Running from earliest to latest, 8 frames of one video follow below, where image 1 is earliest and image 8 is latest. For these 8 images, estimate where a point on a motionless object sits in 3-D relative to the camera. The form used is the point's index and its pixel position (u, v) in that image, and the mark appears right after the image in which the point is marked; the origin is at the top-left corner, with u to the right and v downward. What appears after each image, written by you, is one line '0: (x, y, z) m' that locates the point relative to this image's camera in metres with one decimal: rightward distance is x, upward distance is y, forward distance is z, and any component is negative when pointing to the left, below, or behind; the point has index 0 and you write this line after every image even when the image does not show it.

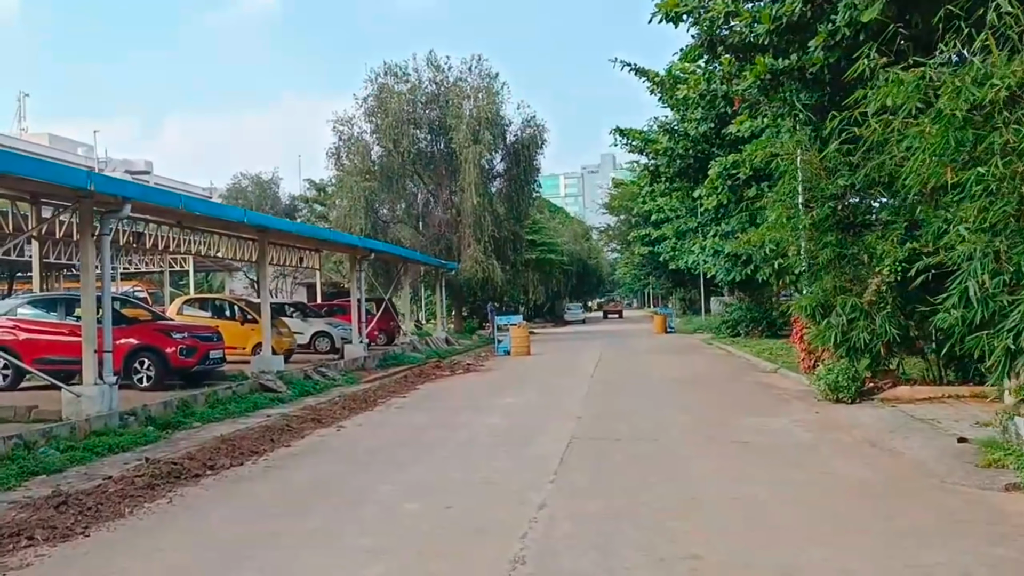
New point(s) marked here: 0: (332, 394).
0: (-3.3, -1.9, +16.8) m
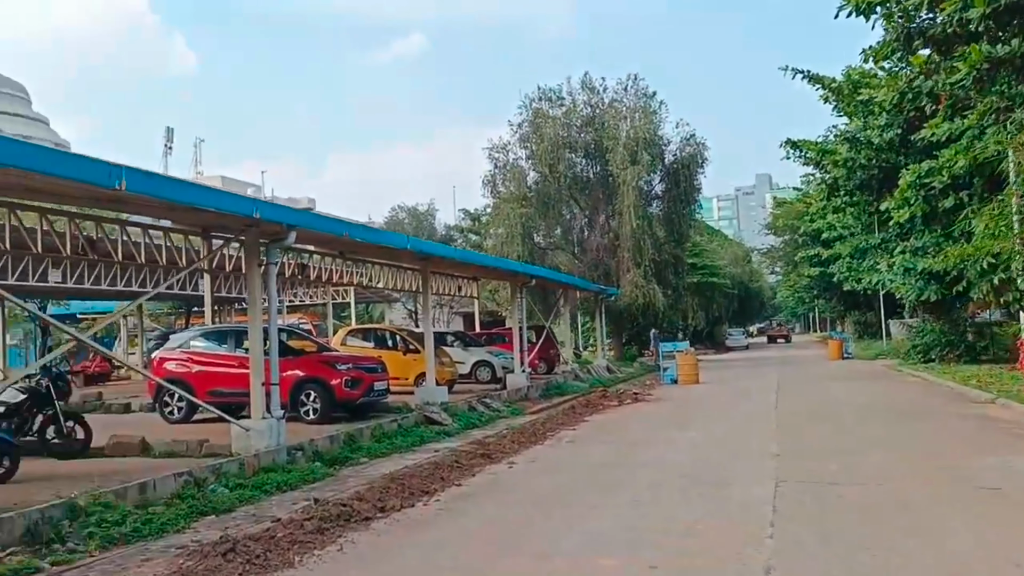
0: (-0.2, -2.4, +16.1) m
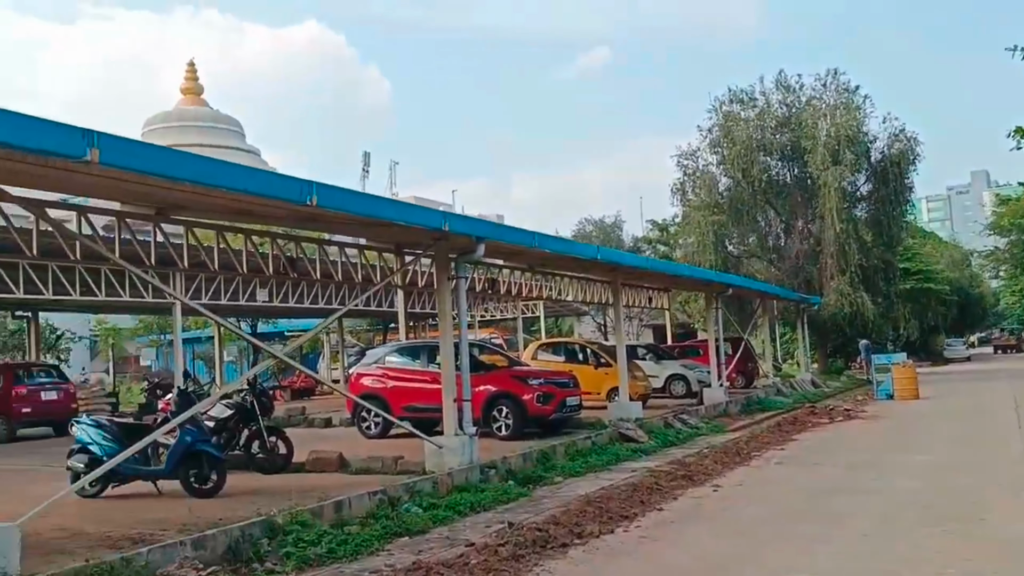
0: (+3.1, -2.6, +15.2) m
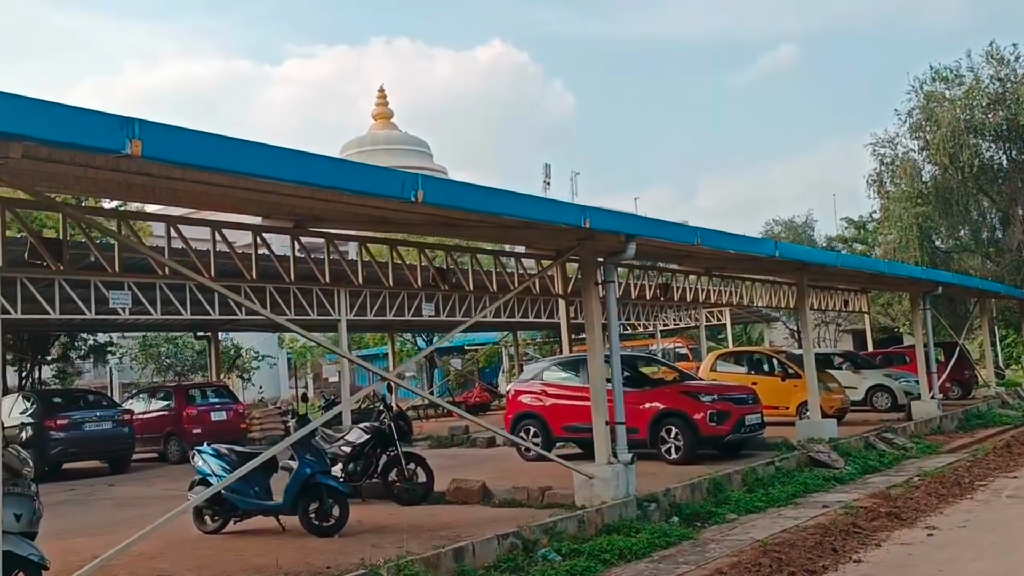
0: (+5.6, -2.6, +12.9) m
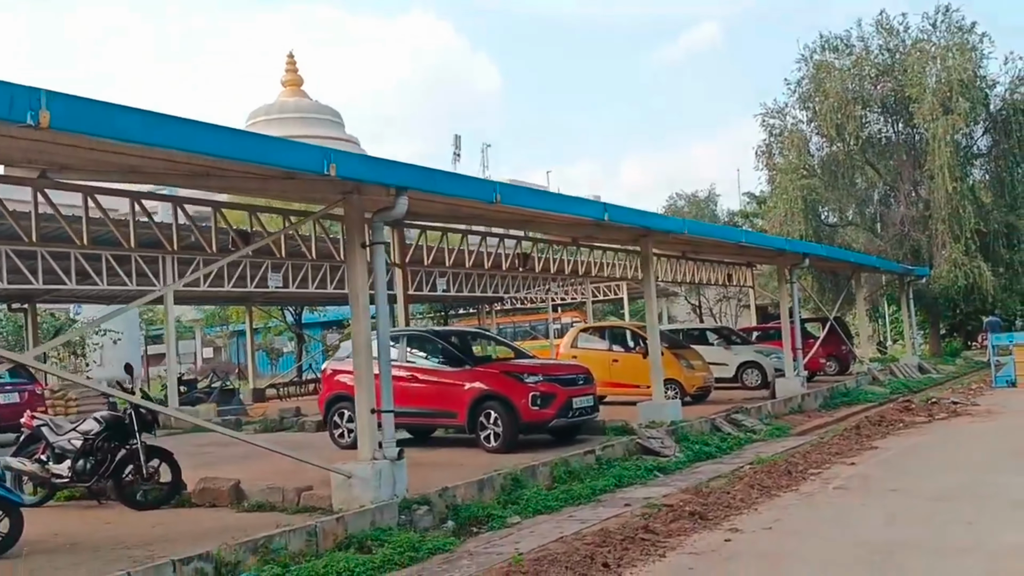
0: (+3.0, -2.2, +11.9) m
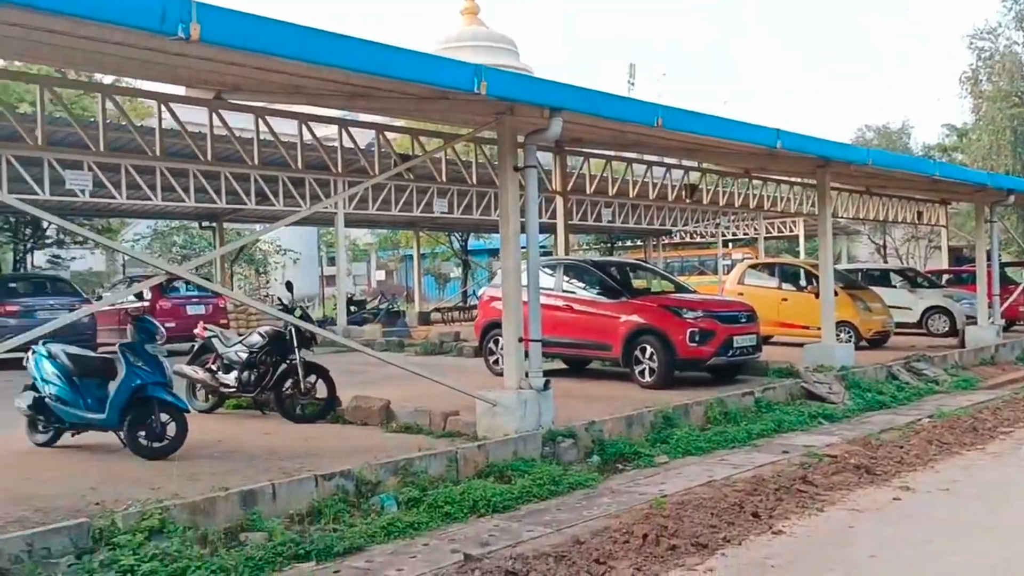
0: (+4.9, -1.4, +10.9) m
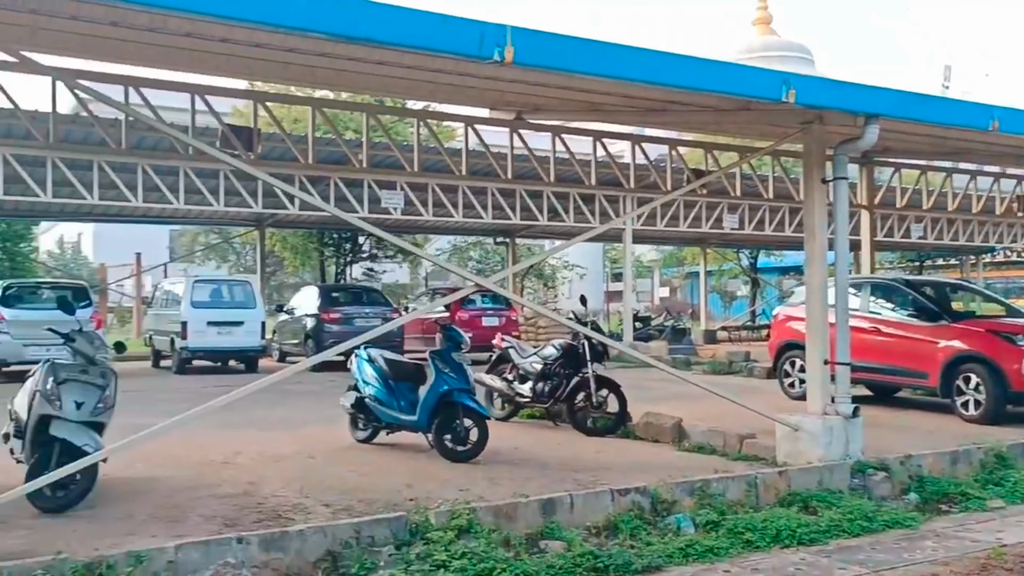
0: (+8.0, -1.7, +8.9) m
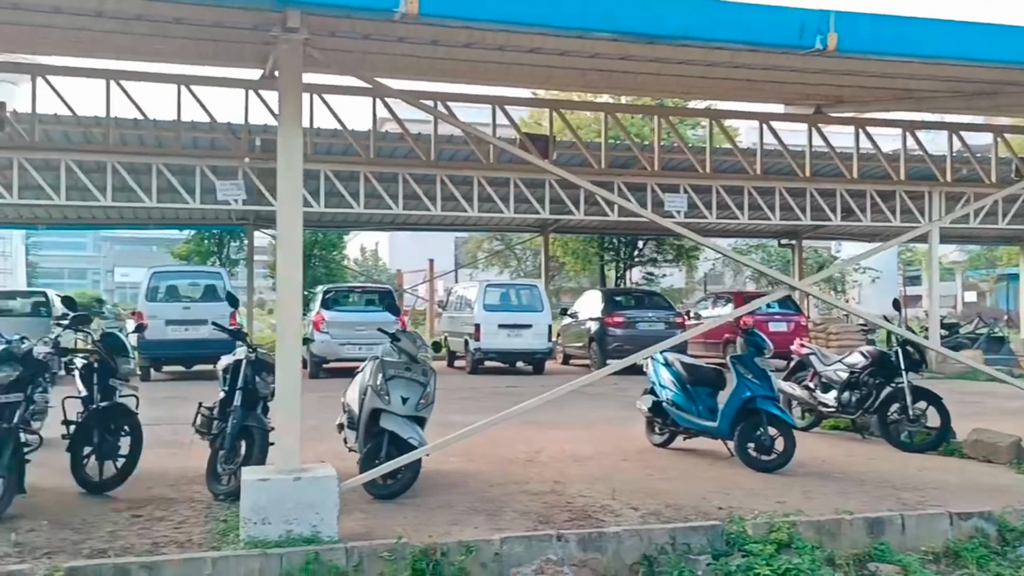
0: (+10.5, -1.7, +6.1) m
